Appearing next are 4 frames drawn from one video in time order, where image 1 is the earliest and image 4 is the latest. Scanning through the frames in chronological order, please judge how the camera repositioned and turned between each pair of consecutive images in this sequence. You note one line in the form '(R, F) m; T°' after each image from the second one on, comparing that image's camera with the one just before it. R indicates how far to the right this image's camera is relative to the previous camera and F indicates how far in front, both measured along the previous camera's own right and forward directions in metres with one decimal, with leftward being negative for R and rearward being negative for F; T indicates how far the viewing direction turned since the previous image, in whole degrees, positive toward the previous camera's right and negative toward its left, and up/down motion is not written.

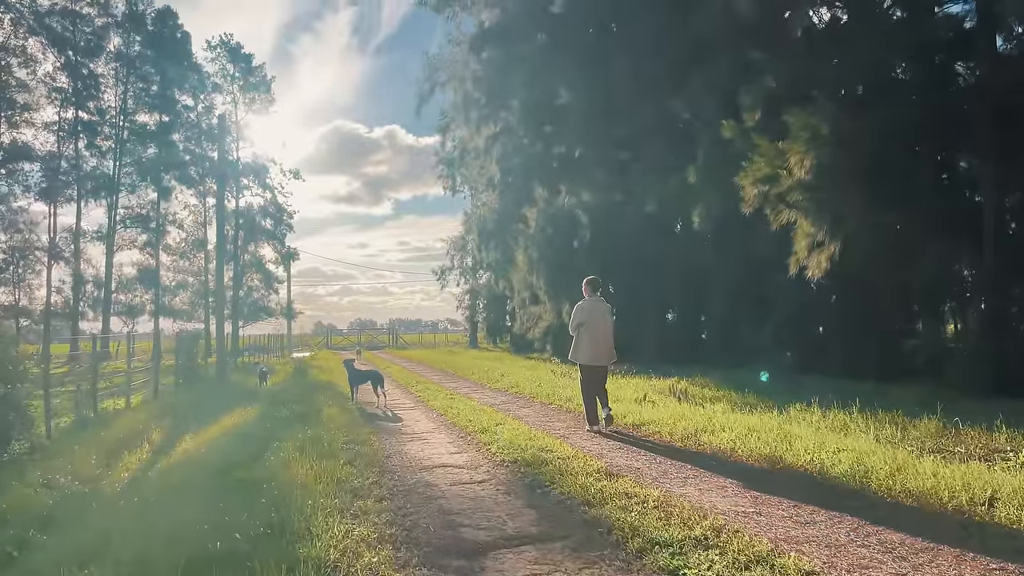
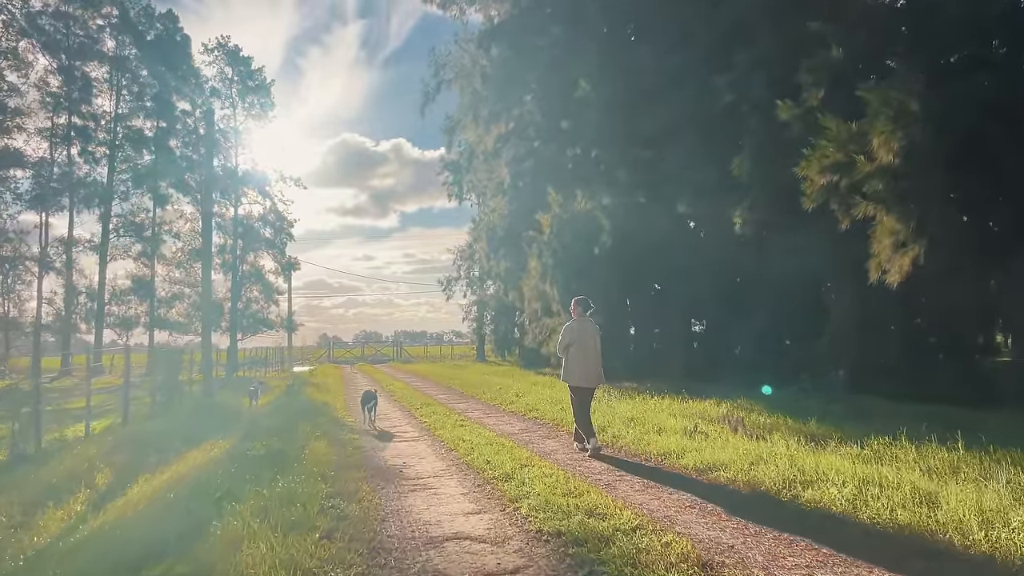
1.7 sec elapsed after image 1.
(-0.2, +1.7) m; 0°
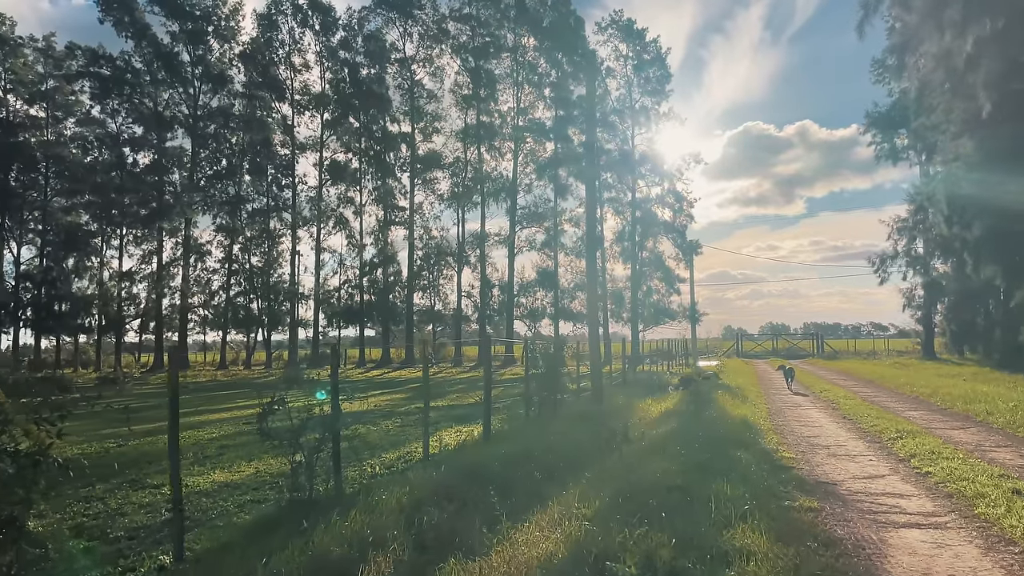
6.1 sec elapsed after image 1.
(-1.1, +4.0) m; -28°
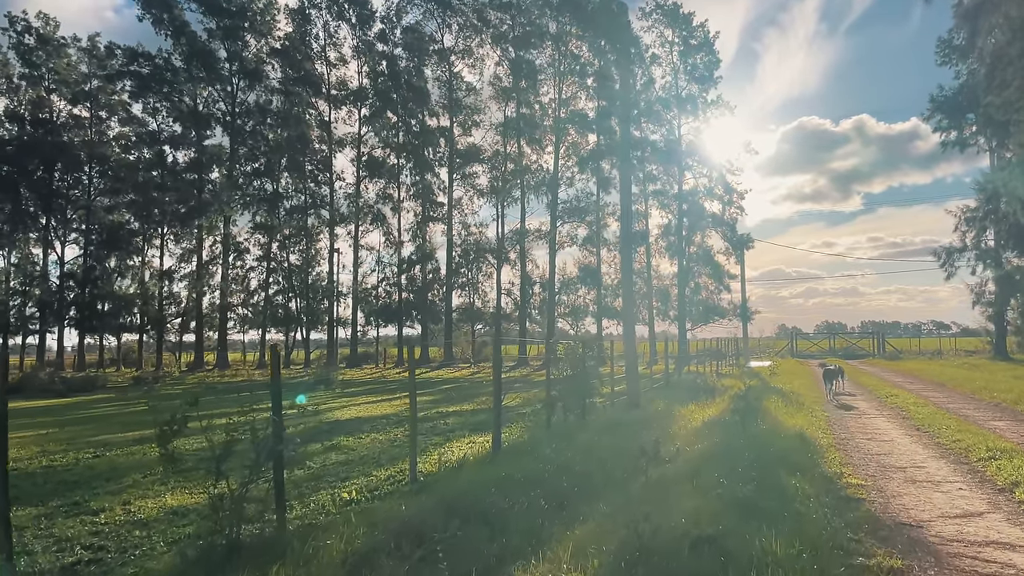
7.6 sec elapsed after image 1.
(+0.4, +1.3) m; -4°
